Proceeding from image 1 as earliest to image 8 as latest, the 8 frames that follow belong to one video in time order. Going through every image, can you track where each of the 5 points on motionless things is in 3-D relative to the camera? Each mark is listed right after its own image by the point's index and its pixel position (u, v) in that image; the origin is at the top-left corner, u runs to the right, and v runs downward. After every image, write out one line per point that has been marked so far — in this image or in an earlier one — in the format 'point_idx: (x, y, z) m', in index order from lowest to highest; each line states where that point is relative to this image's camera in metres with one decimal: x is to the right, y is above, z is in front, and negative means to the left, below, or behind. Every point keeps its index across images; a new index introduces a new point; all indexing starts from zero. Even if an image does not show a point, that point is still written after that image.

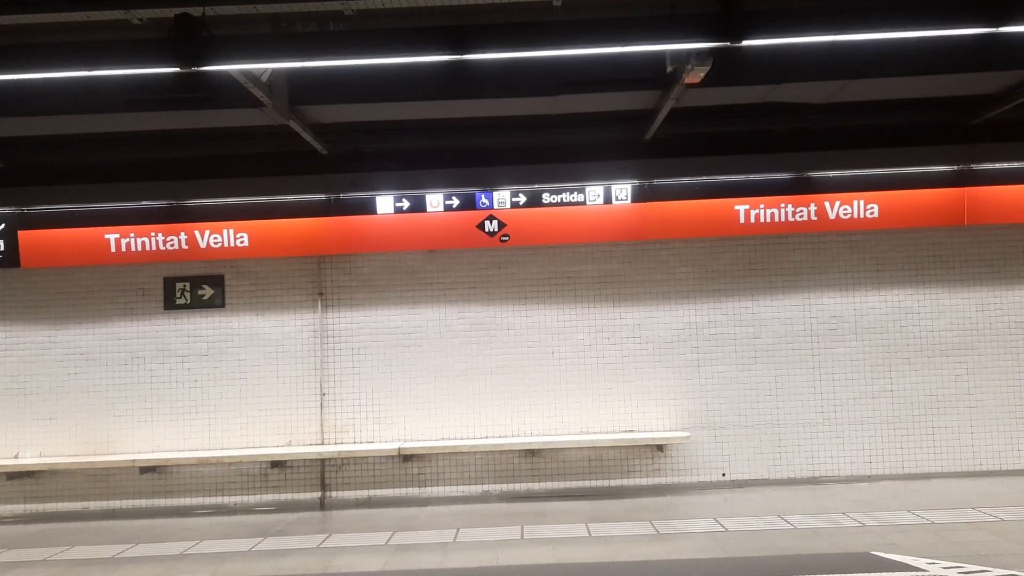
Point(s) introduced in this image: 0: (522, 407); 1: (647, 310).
0: (+0.1, -0.9, +5.7) m
1: (+1.0, -0.2, +5.8) m
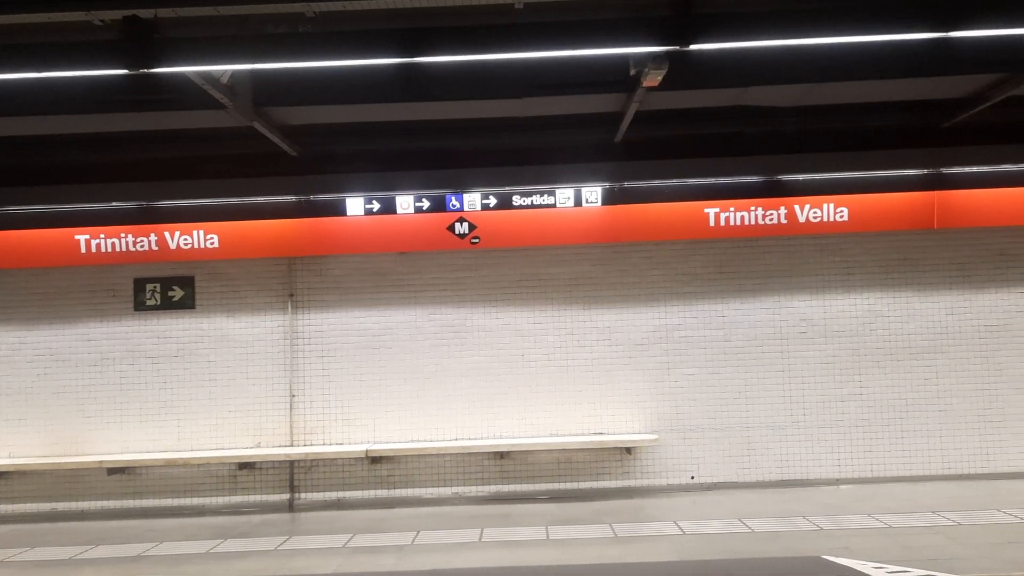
0: (-0.1, -0.9, +5.7) m
1: (+0.8, -0.2, +5.8) m
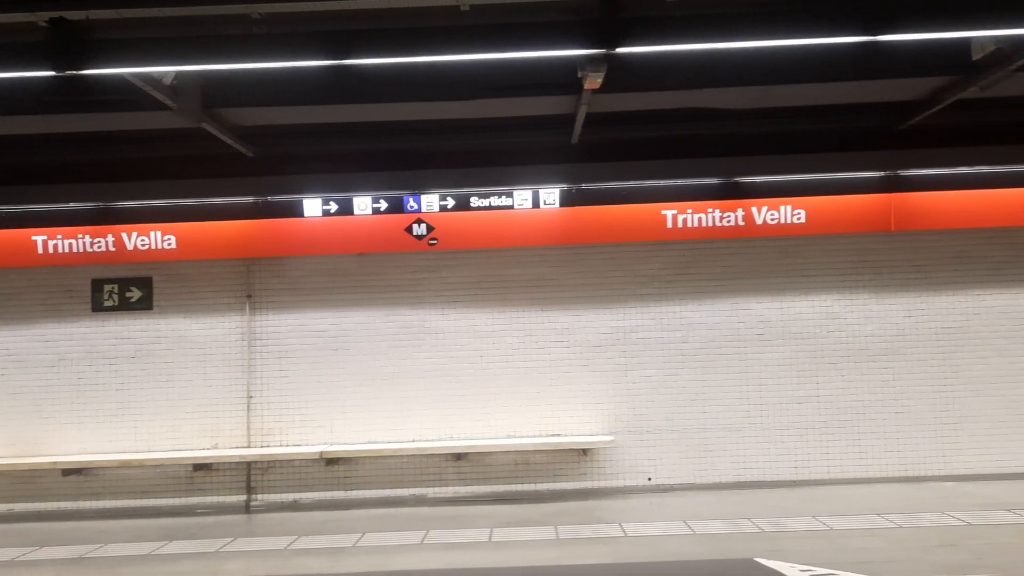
0: (-0.5, -0.9, +5.7) m
1: (+0.5, -0.2, +5.8) m
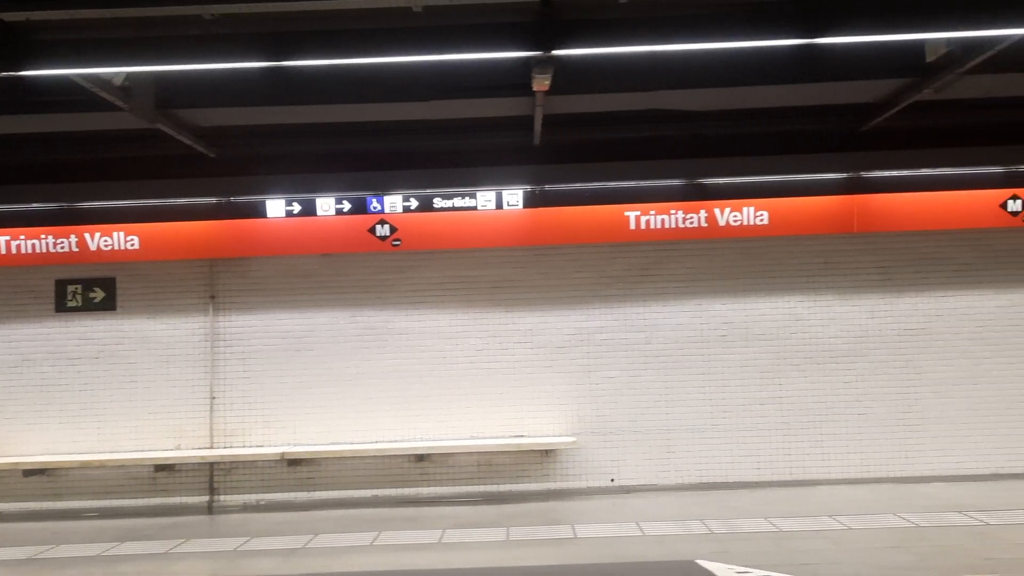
0: (-0.7, -0.9, +5.7) m
1: (+0.2, -0.2, +5.8) m
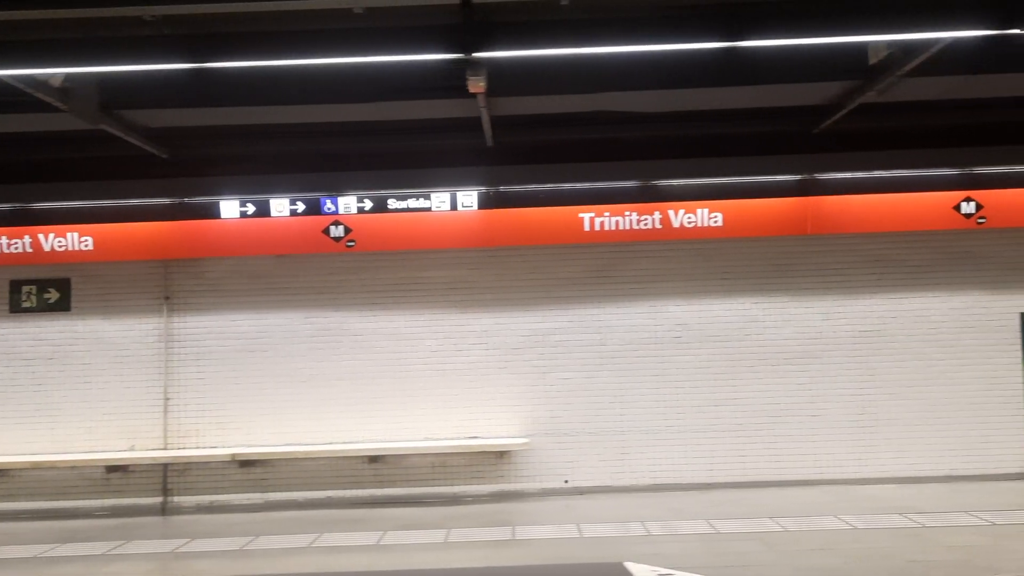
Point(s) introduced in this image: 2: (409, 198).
0: (-1.1, -0.9, +5.7) m
1: (-0.1, -0.2, +5.8) m
2: (-0.7, +0.6, +5.6) m
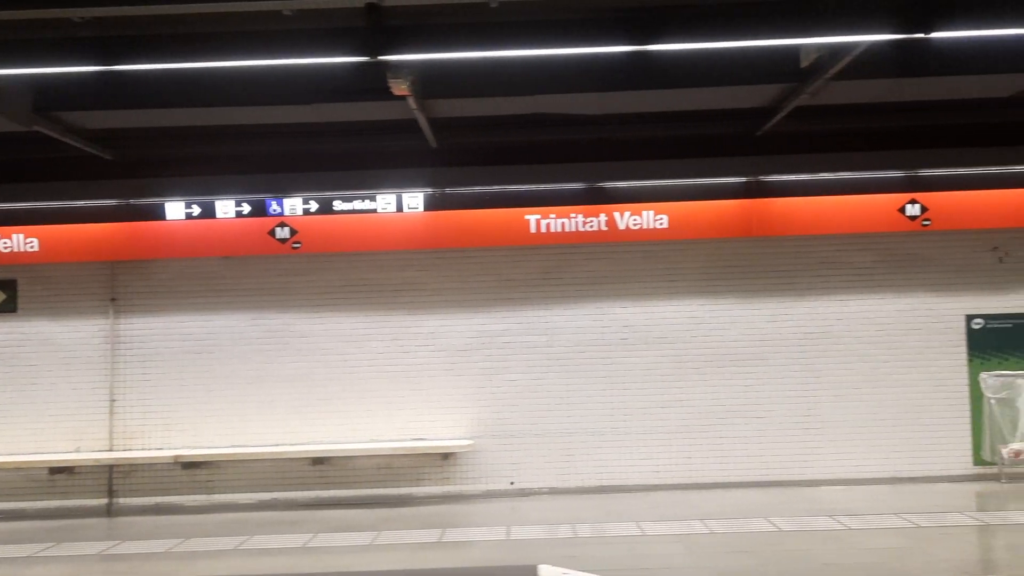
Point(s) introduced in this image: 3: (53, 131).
0: (-1.5, -0.9, +5.7) m
1: (-0.5, -0.2, +5.8) m
2: (-1.1, +0.6, +5.6) m
3: (-2.8, +1.0, +4.8) m
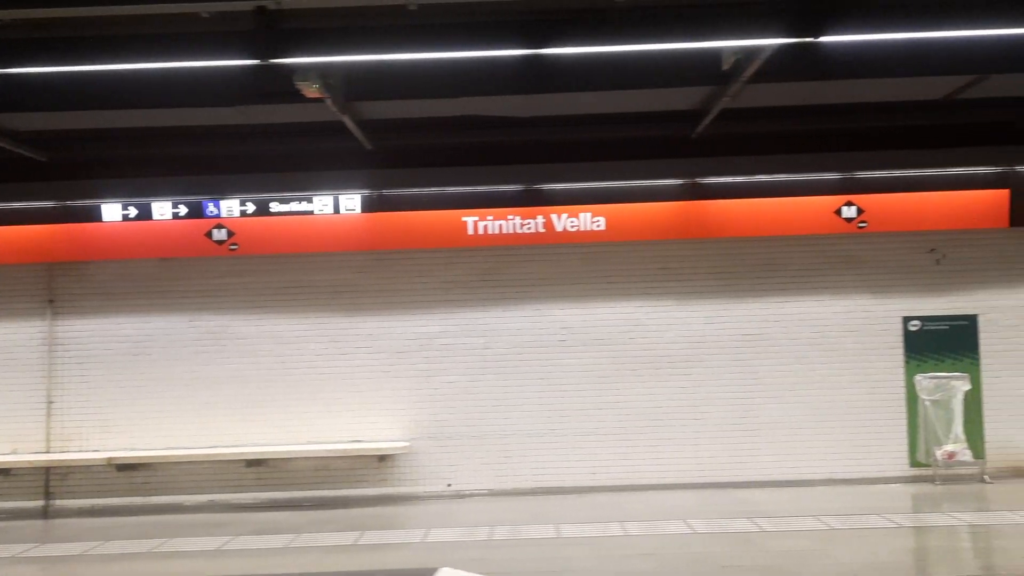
0: (-1.9, -0.9, +5.7) m
1: (-1.0, -0.2, +5.8) m
2: (-1.6, +0.6, +5.6) m
3: (-3.3, +1.0, +4.8) m
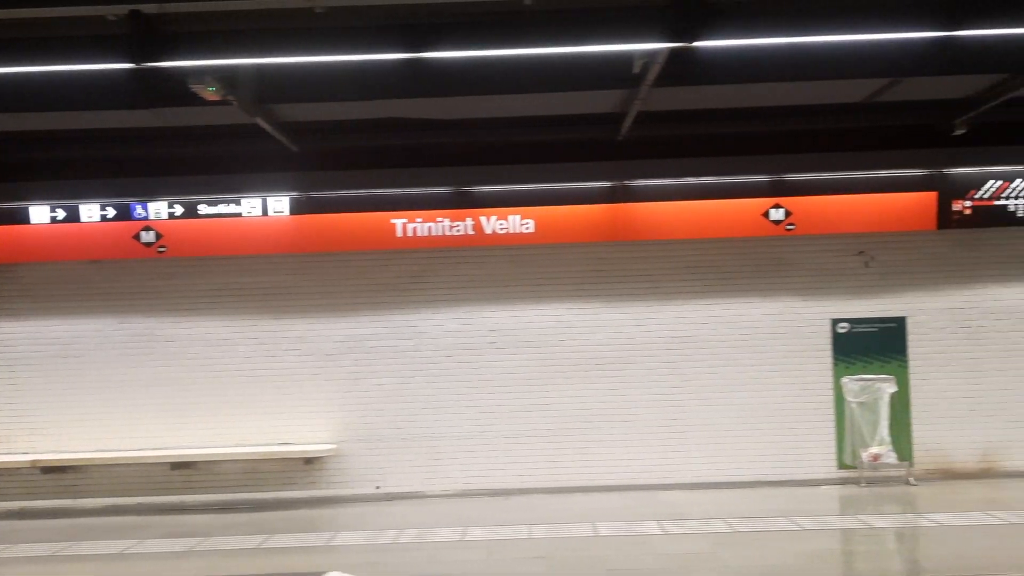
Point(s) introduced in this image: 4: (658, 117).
0: (-2.4, -1.0, +5.7) m
1: (-1.5, -0.2, +5.8) m
2: (-2.1, +0.6, +5.6) m
3: (-3.8, +0.9, +4.8) m
4: (+1.0, +1.2, +5.3) m
